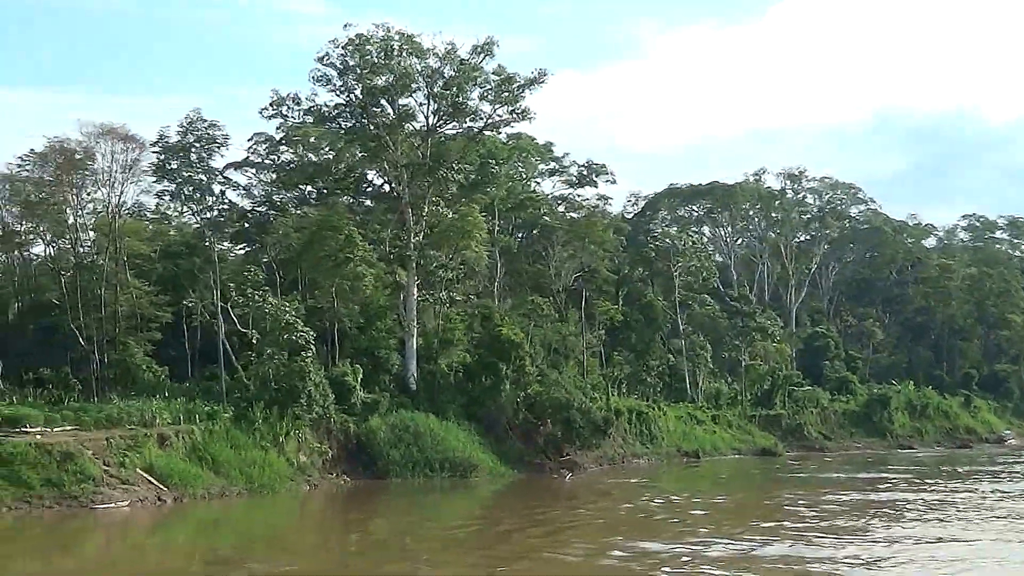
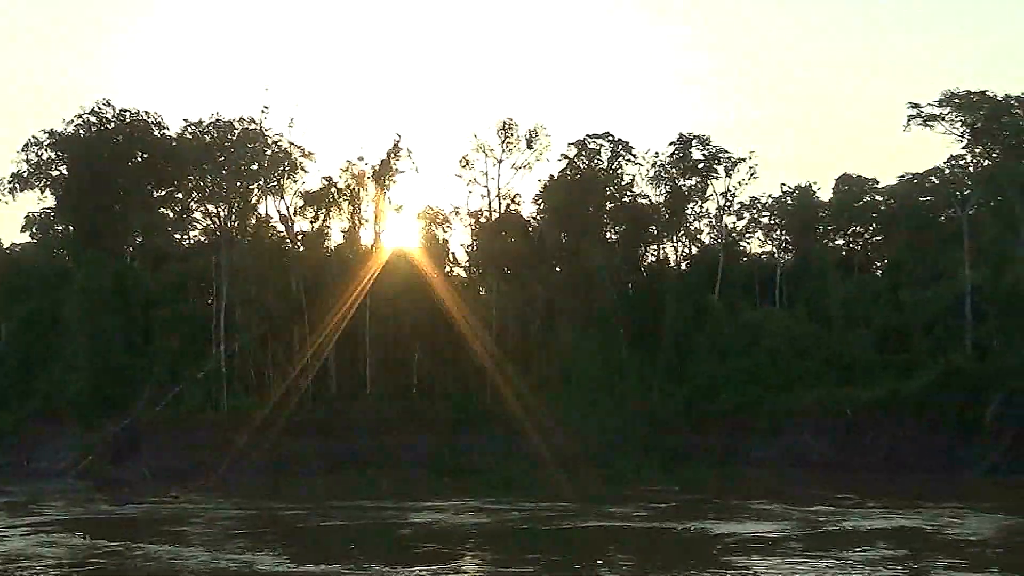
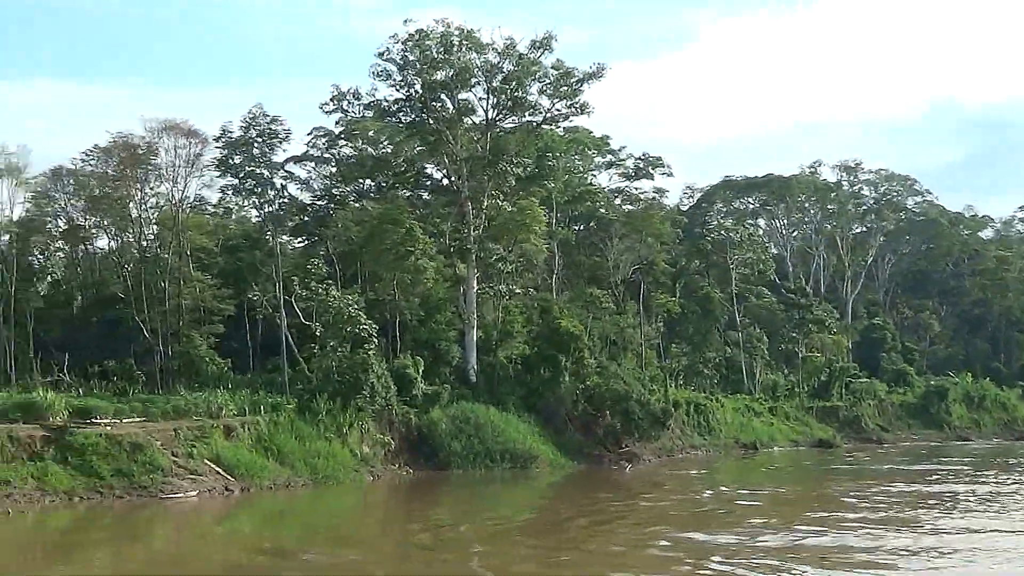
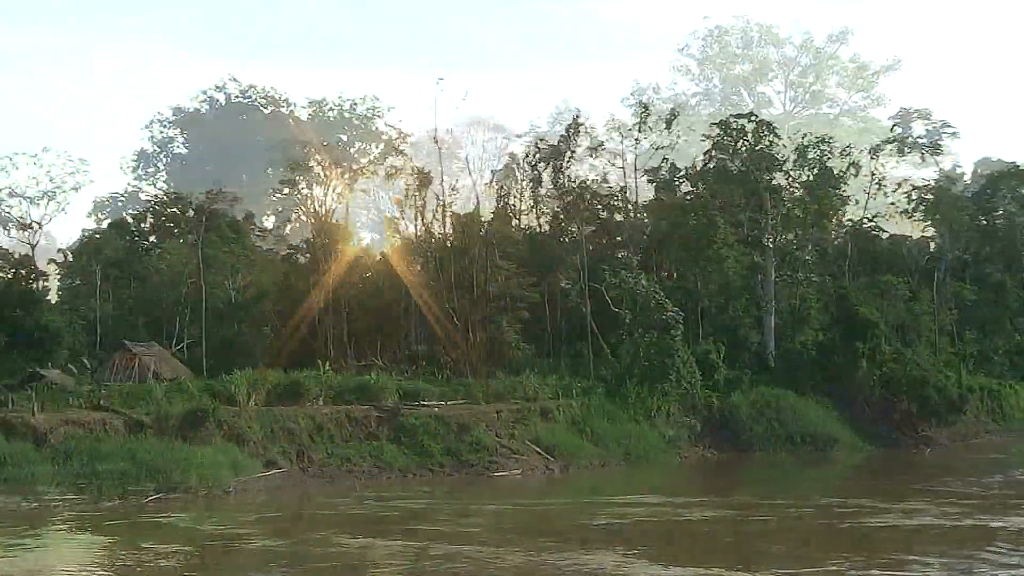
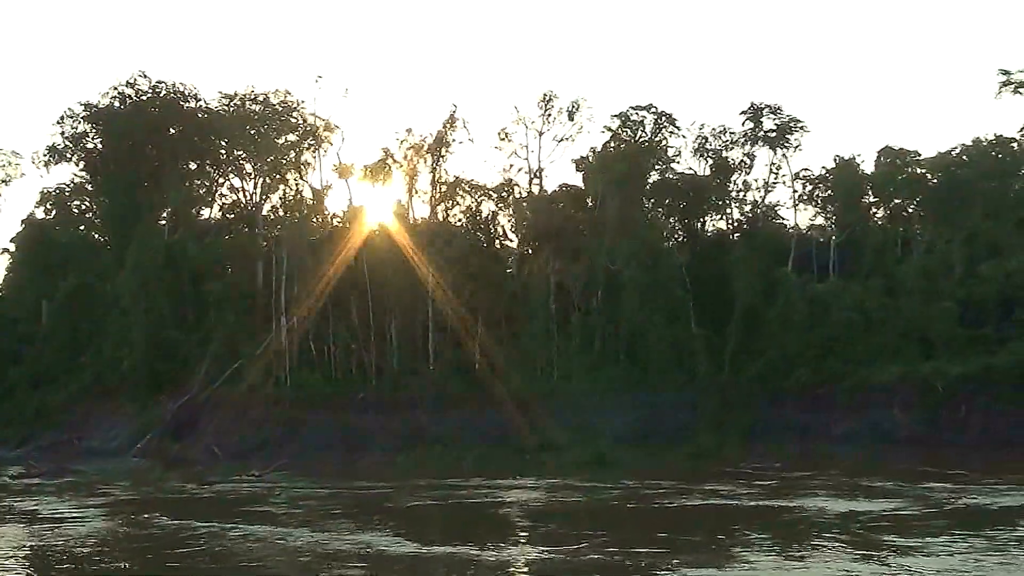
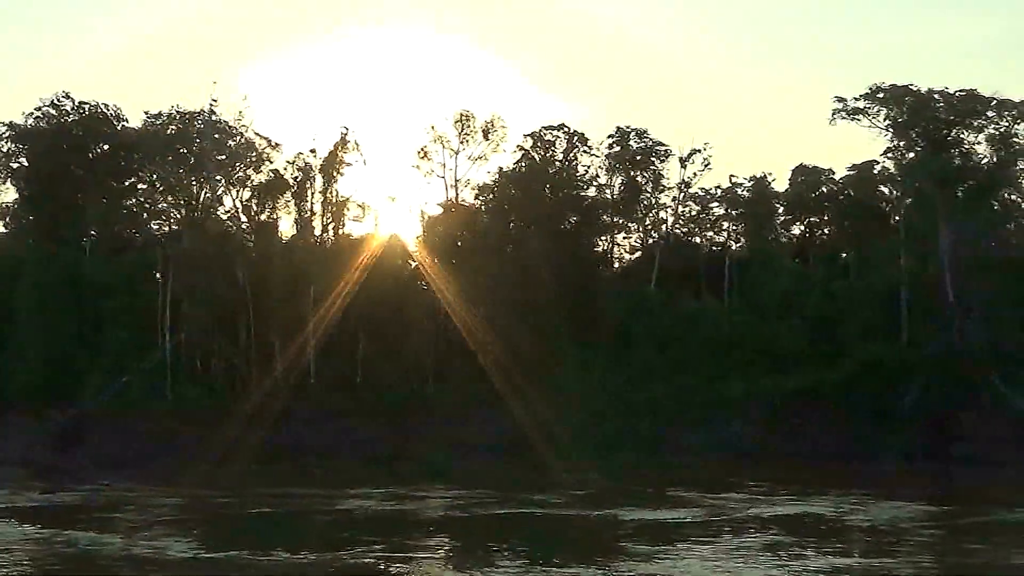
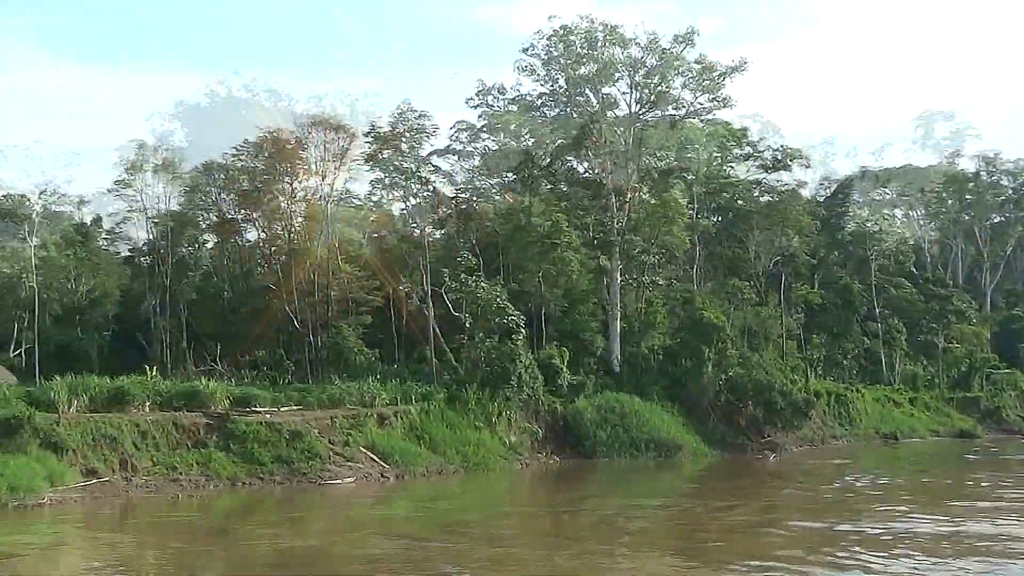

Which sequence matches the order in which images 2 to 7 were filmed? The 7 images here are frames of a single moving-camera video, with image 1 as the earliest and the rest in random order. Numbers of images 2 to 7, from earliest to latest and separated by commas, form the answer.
3, 7, 4, 5, 2, 6
